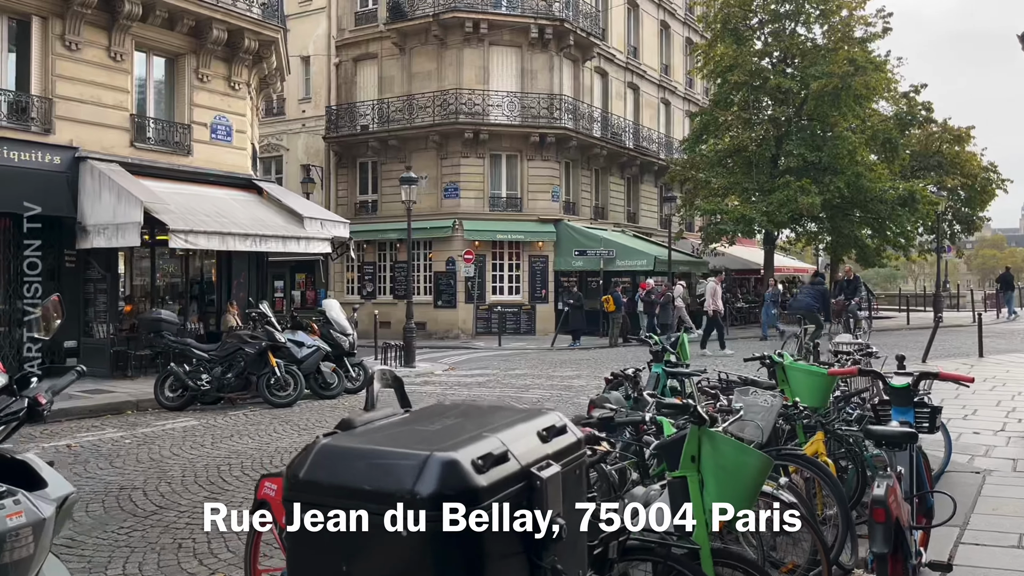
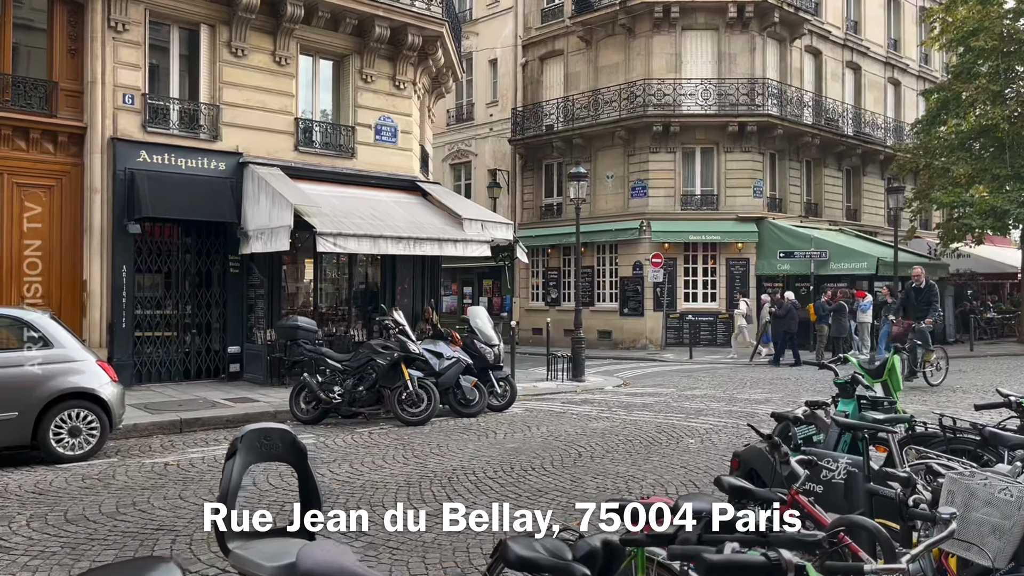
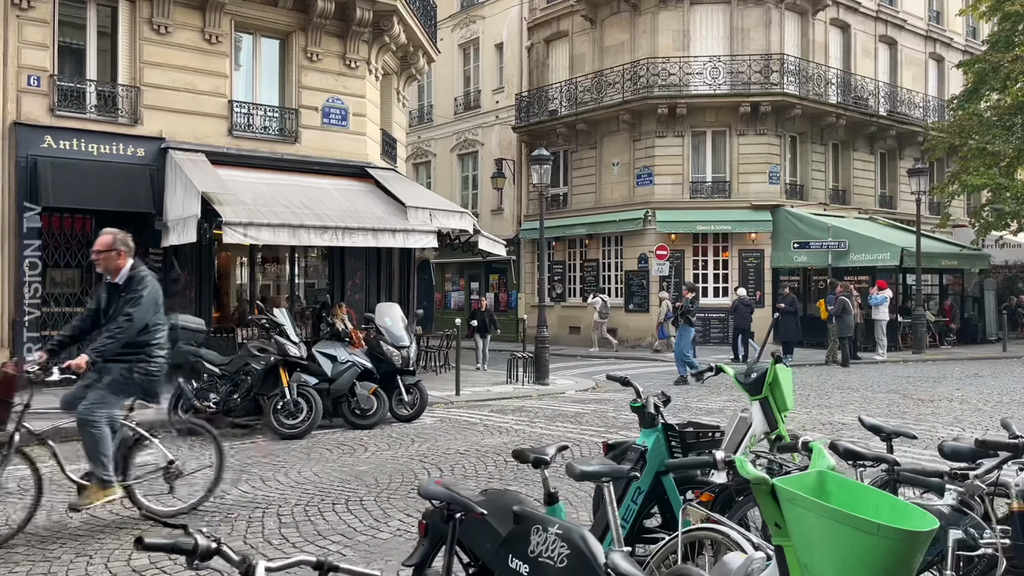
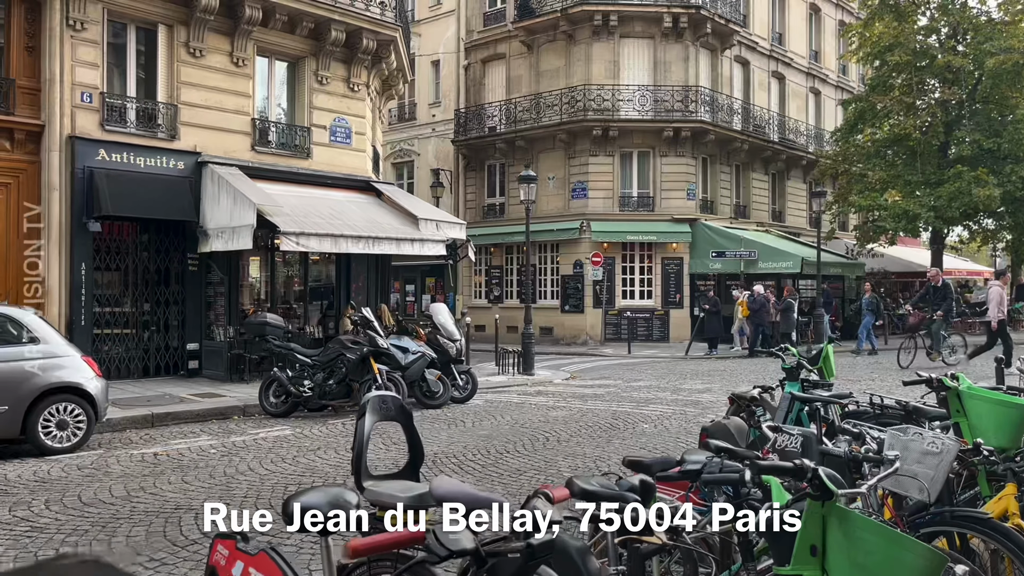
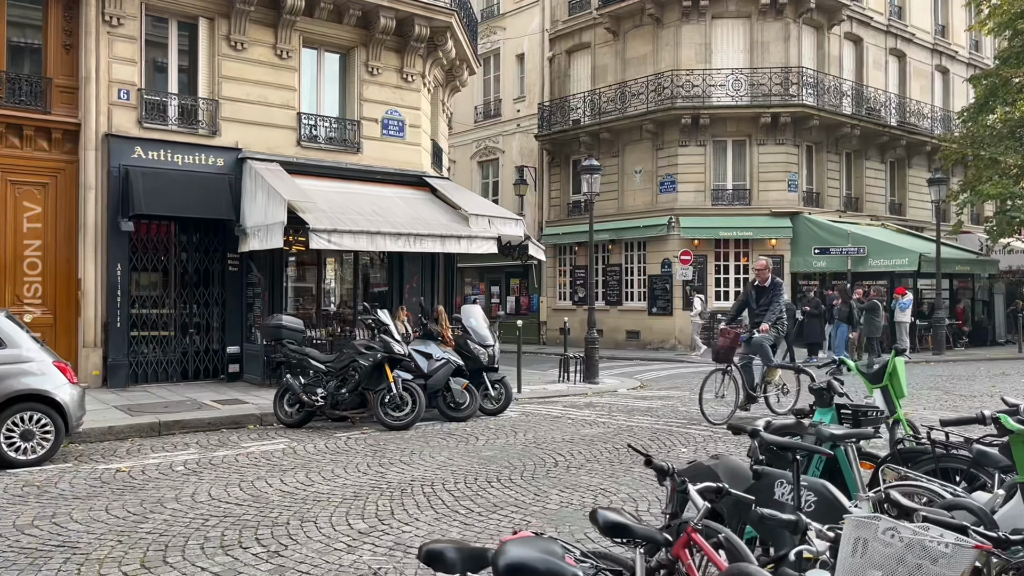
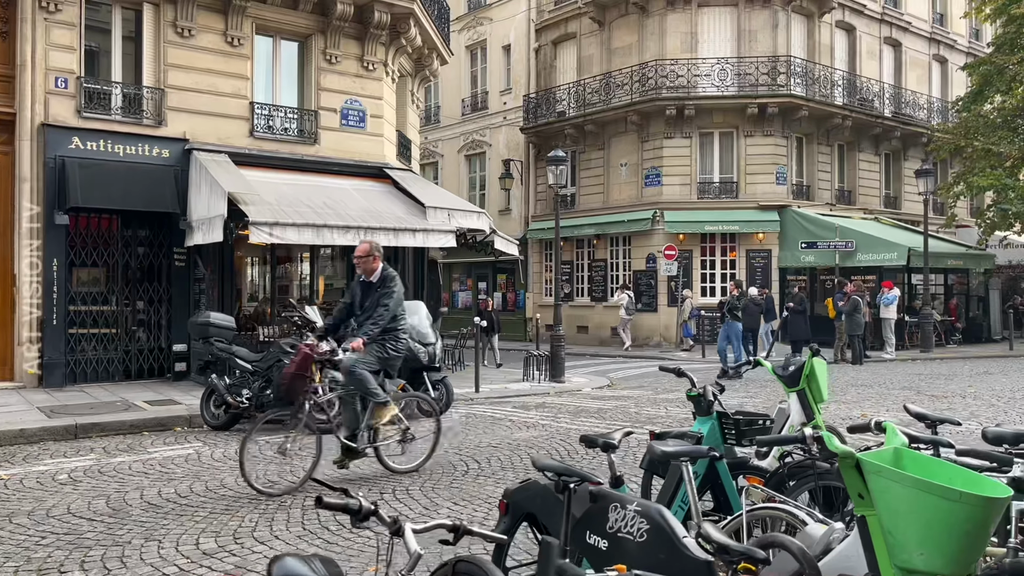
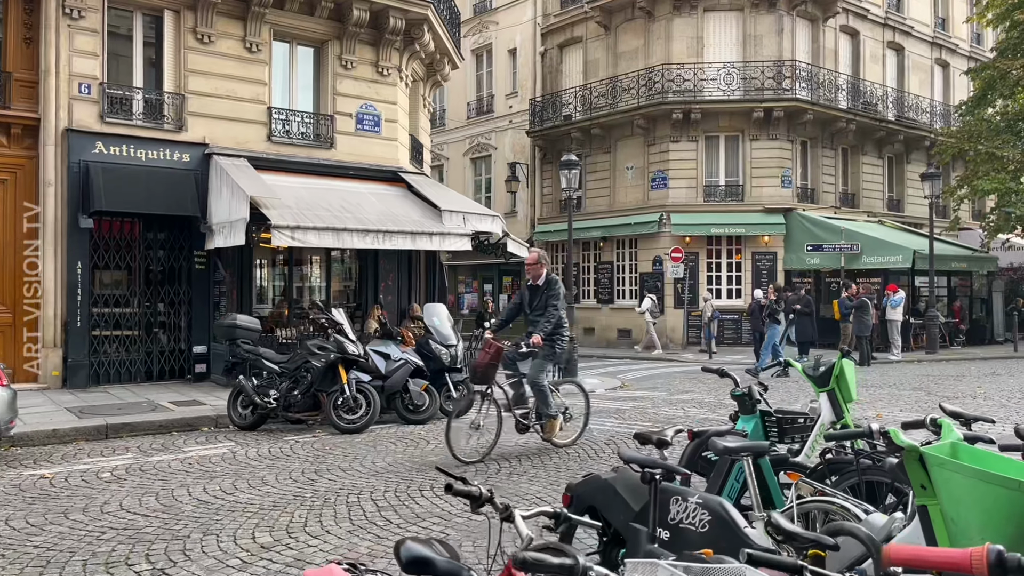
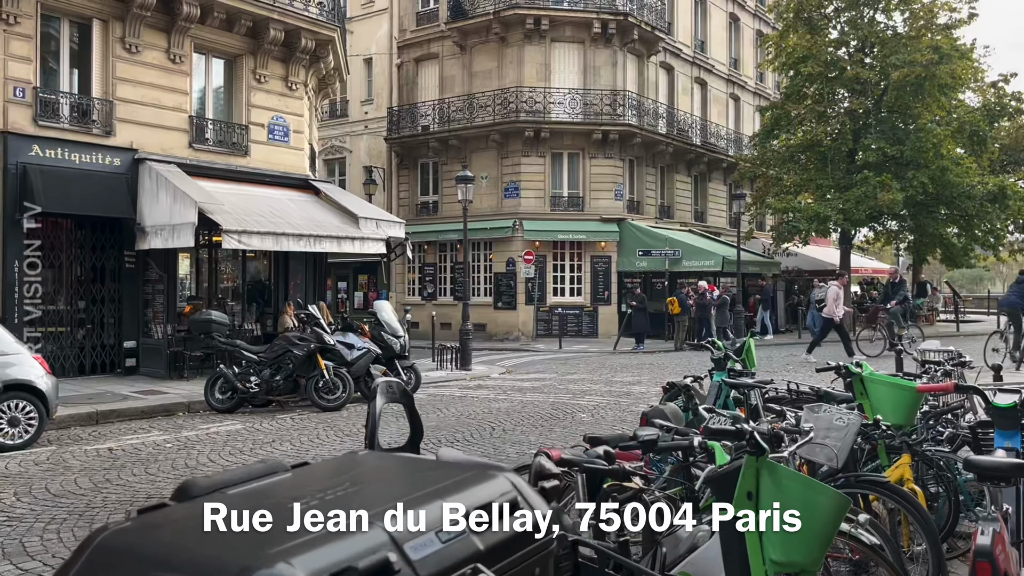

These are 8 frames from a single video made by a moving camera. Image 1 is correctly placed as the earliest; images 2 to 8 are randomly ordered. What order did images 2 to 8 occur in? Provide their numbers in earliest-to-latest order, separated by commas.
8, 4, 2, 5, 7, 6, 3
